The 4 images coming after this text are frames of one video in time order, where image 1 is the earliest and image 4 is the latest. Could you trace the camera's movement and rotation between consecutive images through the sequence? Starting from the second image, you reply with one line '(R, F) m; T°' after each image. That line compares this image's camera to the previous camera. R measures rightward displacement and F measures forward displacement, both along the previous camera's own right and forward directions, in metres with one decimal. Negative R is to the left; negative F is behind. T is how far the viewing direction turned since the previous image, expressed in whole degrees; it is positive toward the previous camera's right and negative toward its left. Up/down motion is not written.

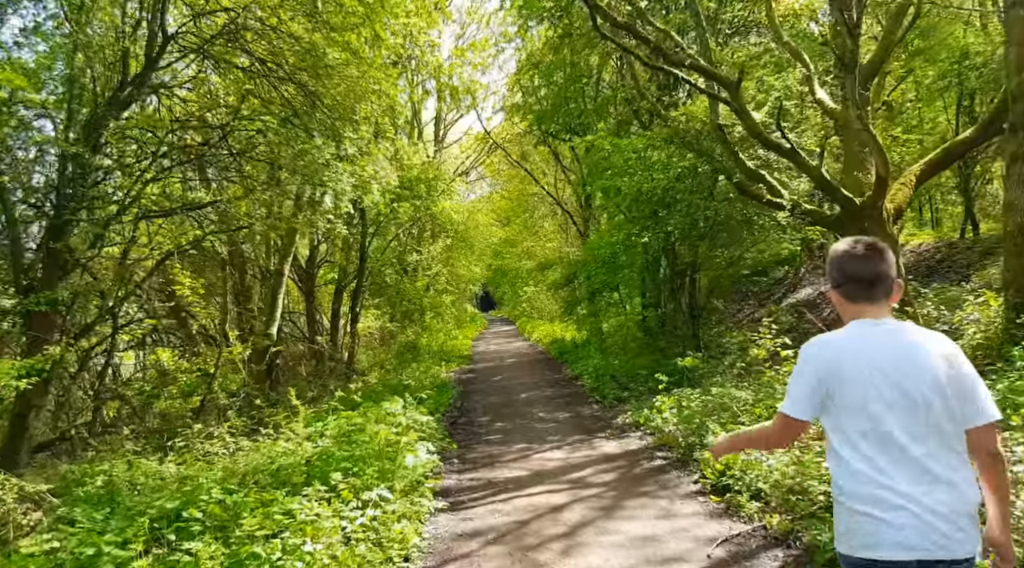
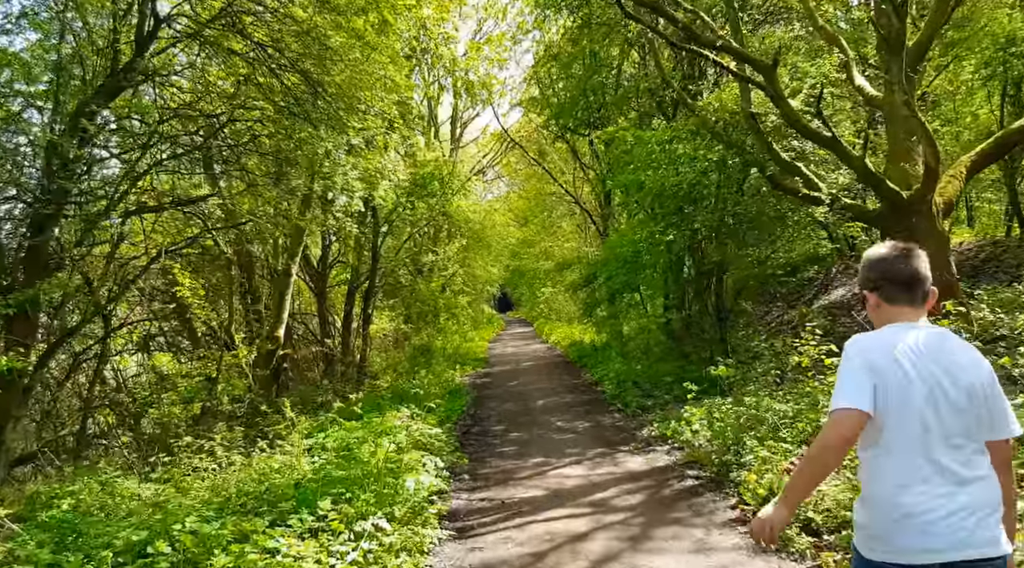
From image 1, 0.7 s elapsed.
(0.0, +0.7) m; -1°
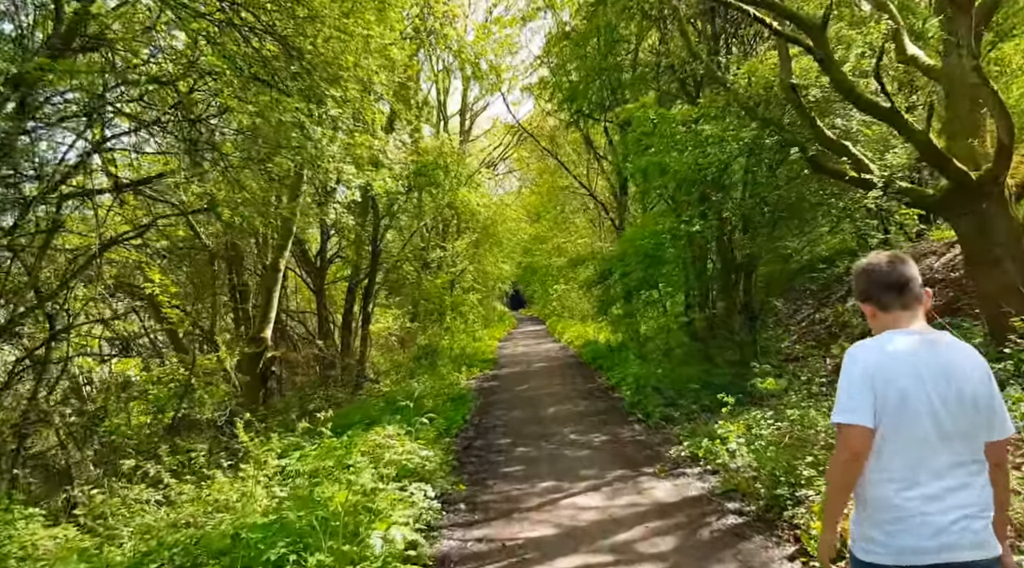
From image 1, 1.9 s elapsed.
(+0.1, +1.3) m; -1°
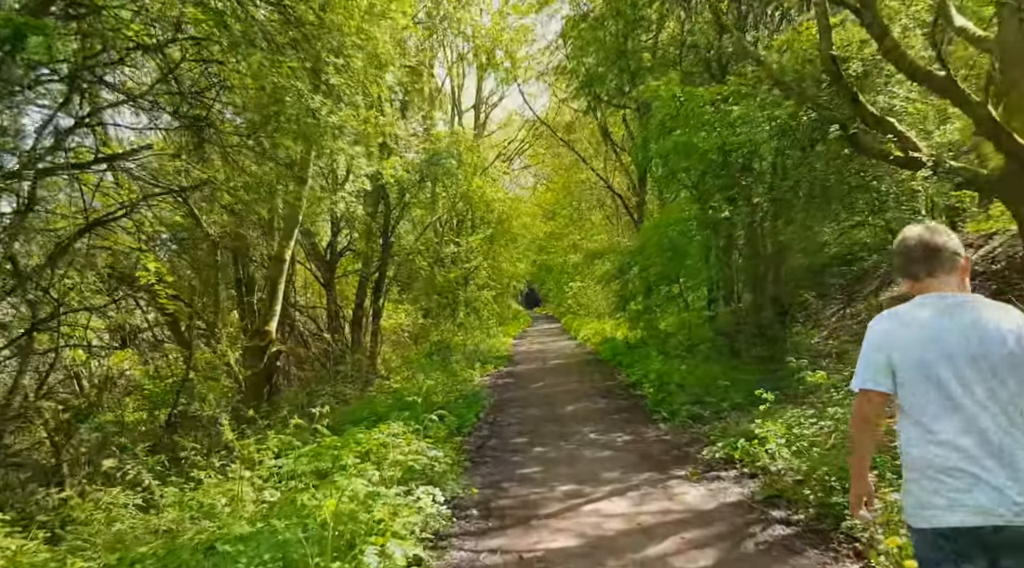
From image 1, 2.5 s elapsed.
(0.0, +0.7) m; -1°
